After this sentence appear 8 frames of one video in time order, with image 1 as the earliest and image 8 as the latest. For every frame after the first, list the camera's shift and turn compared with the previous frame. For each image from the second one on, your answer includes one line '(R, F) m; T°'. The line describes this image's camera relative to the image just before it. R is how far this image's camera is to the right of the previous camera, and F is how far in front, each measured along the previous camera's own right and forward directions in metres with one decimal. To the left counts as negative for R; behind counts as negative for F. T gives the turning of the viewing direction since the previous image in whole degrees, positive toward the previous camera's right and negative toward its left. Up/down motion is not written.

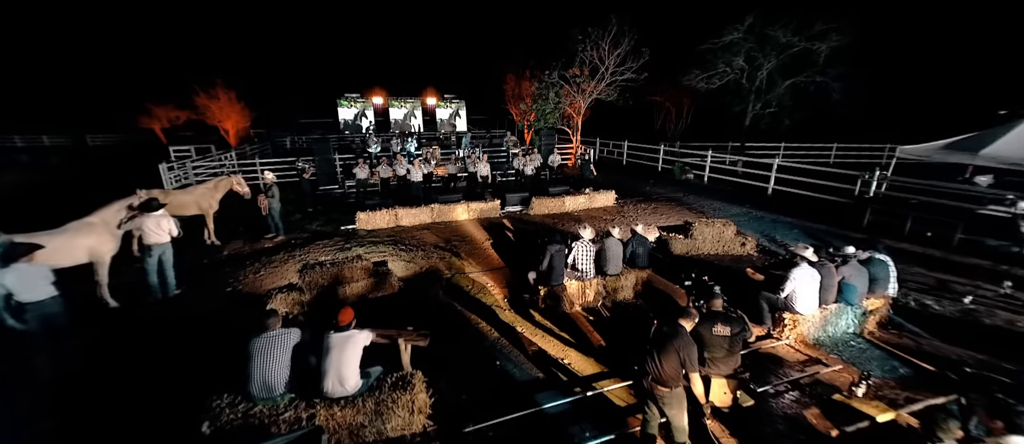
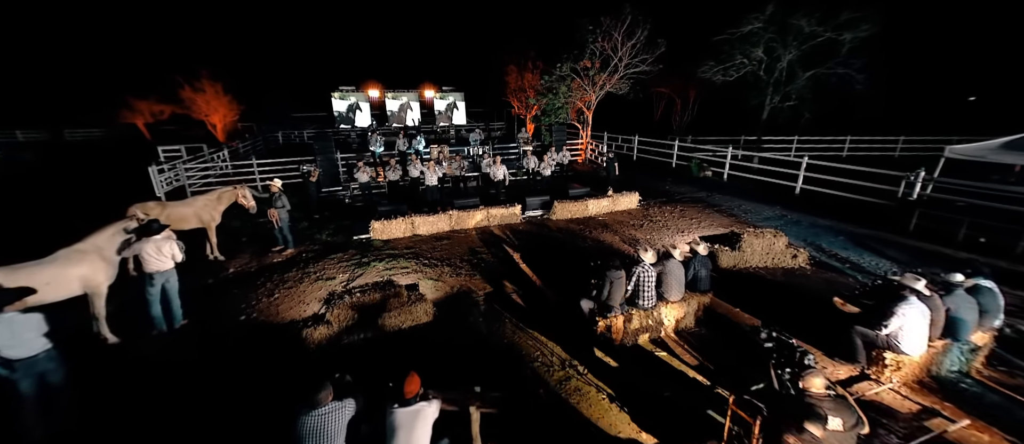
(-0.7, +0.5) m; +1°
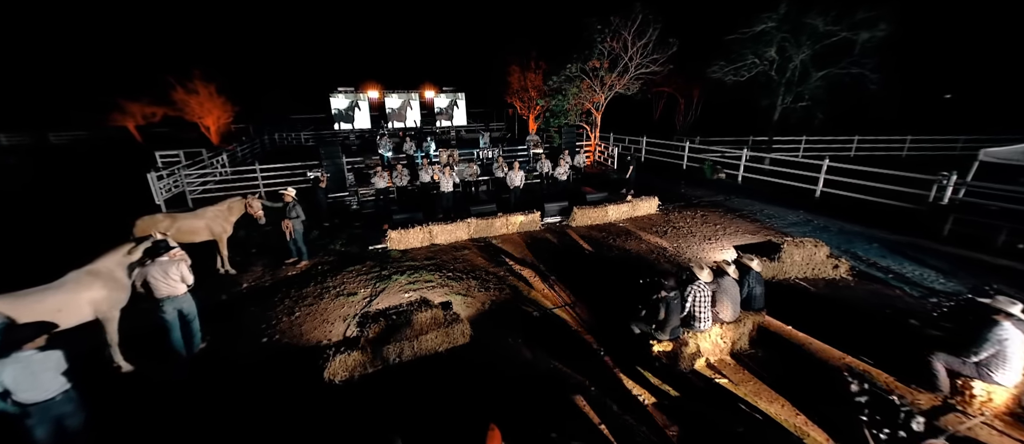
(-0.6, +0.3) m; +1°
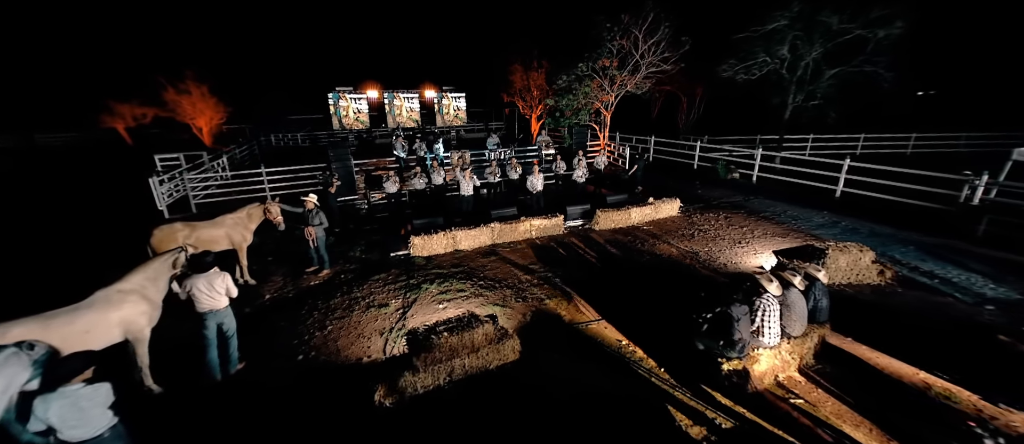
(-0.7, +0.2) m; +1°
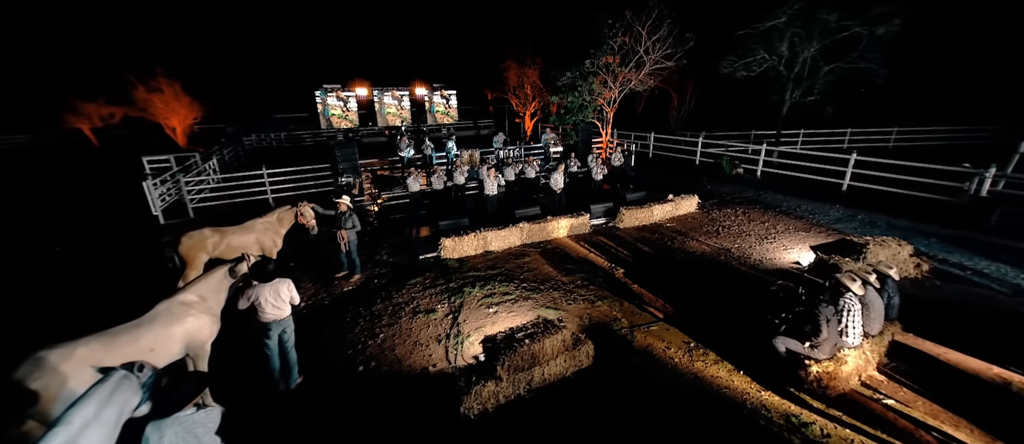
(-1.0, +0.2) m; +3°
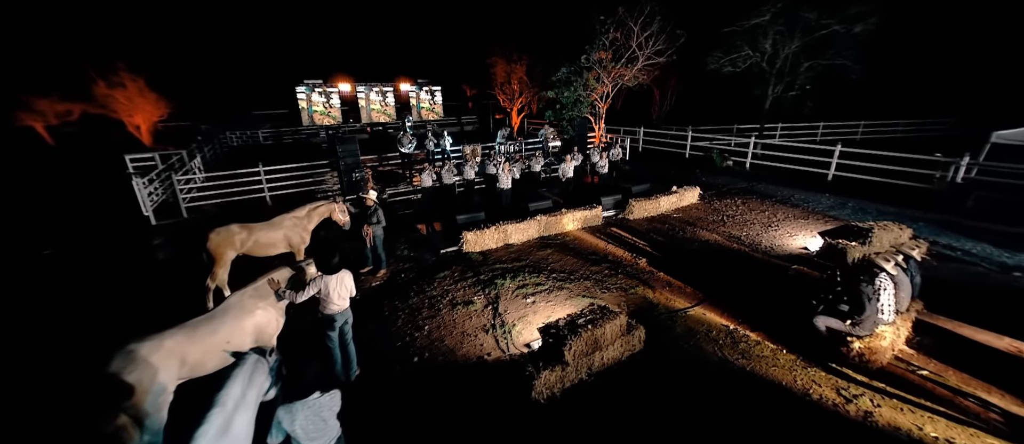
(-0.8, -0.1) m; +3°
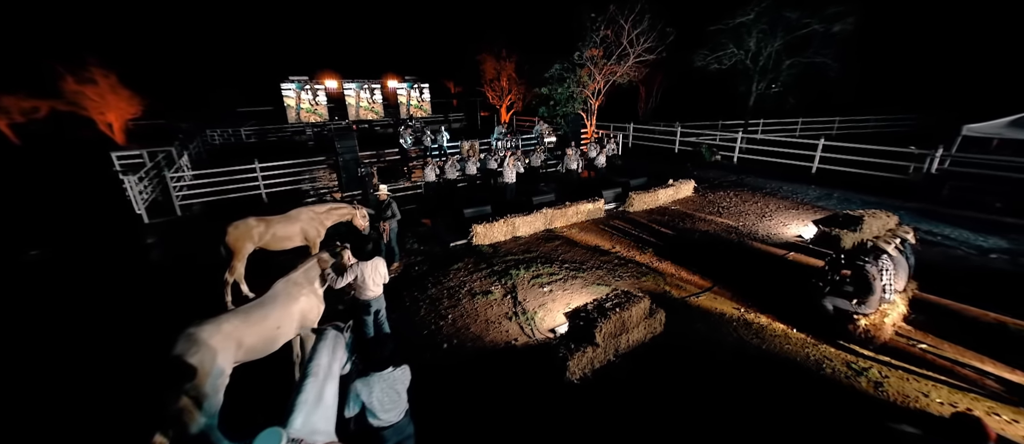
(-0.5, -0.1) m; +2°
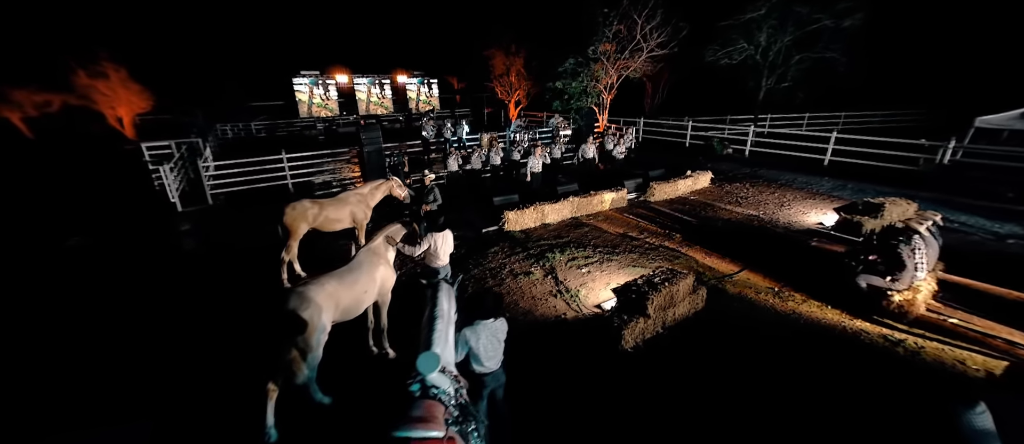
(-0.6, -0.2) m; 0°
